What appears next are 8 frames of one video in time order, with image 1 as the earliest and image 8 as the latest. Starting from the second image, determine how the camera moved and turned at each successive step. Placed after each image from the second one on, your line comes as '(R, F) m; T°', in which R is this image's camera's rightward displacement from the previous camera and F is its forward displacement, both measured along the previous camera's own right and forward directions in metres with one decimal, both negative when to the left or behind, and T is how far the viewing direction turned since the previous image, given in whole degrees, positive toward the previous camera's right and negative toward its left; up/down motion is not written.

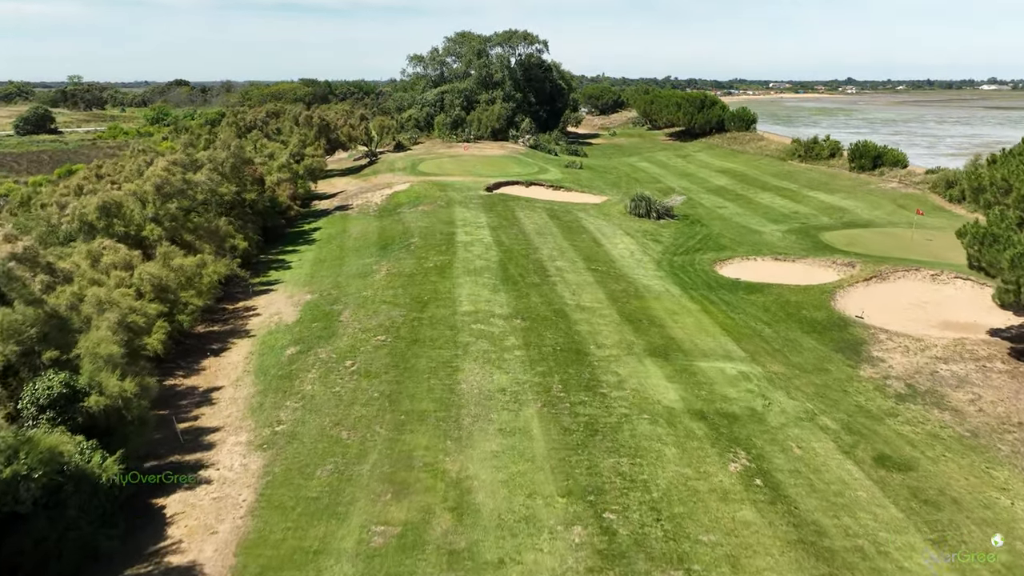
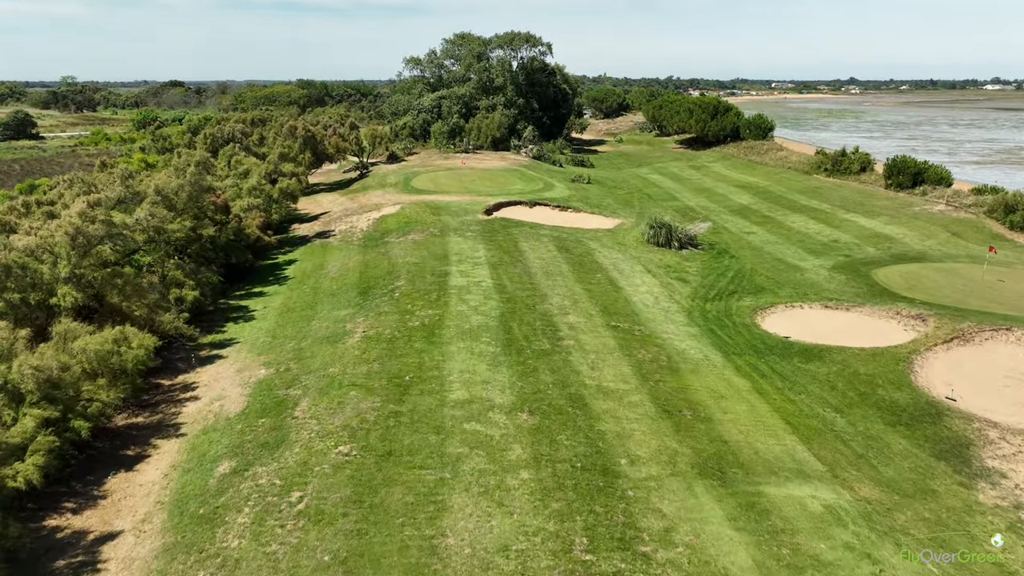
(-0.1, +4.9) m; 0°
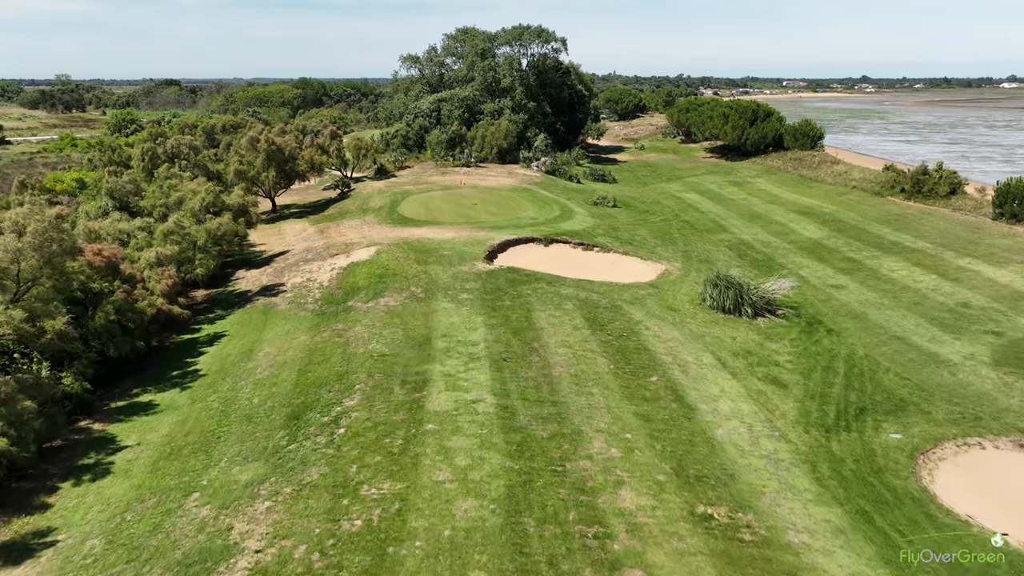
(-0.2, +10.1) m; -1°
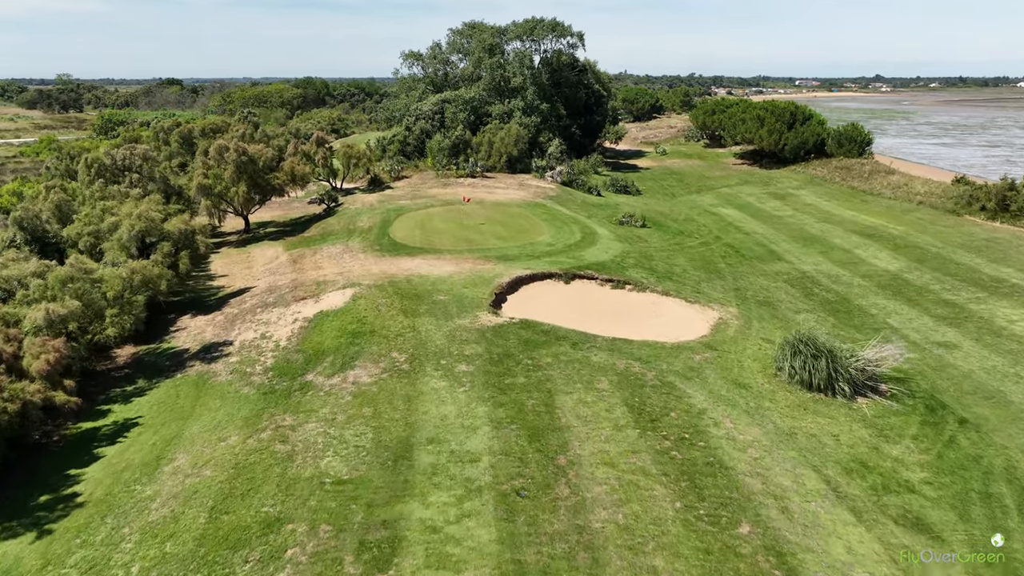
(-0.2, +6.9) m; -1°
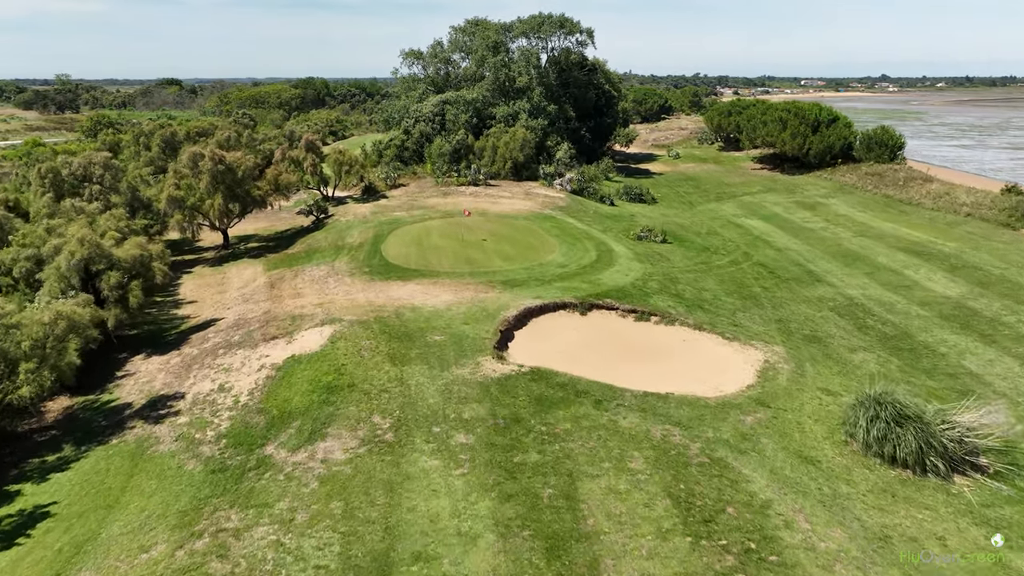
(-0.1, +4.0) m; 0°
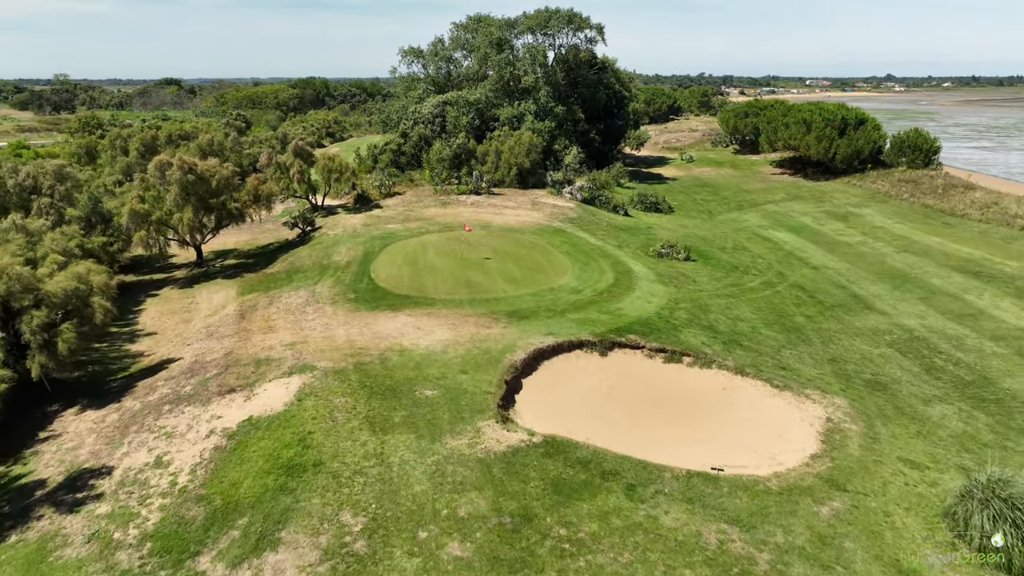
(-0.1, +3.9) m; 0°
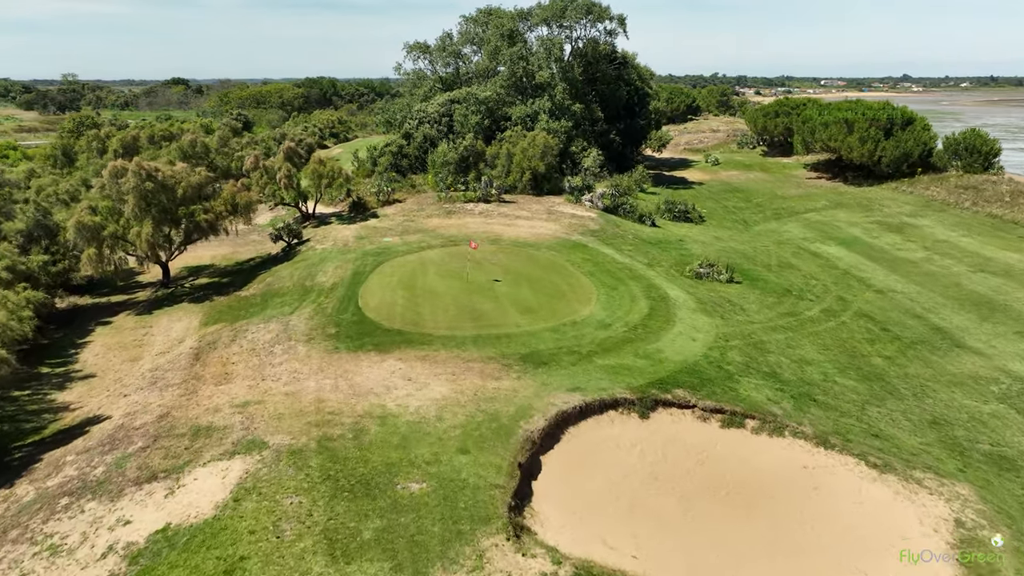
(-0.1, +4.7) m; -1°
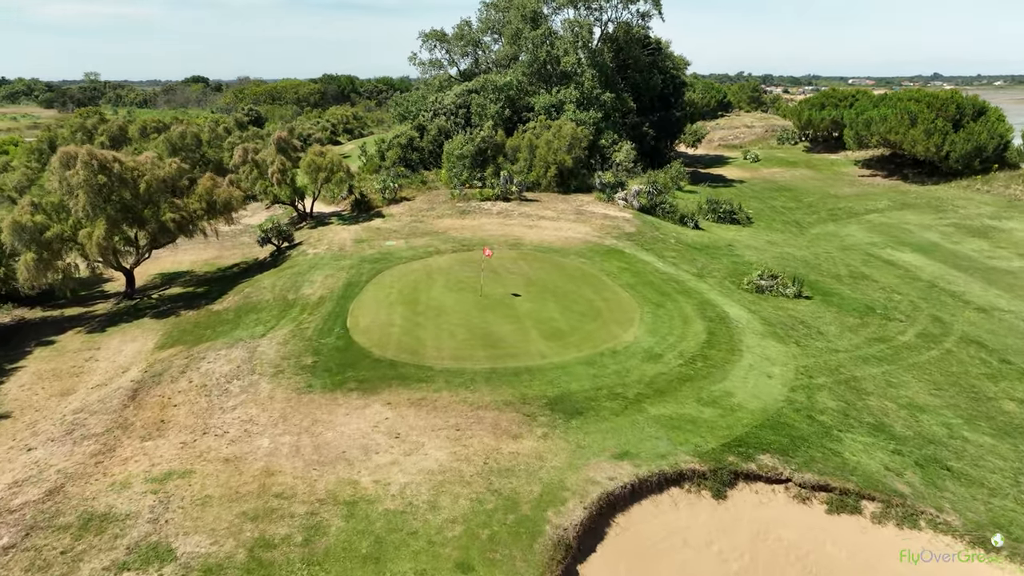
(-0.1, +4.7) m; -2°
